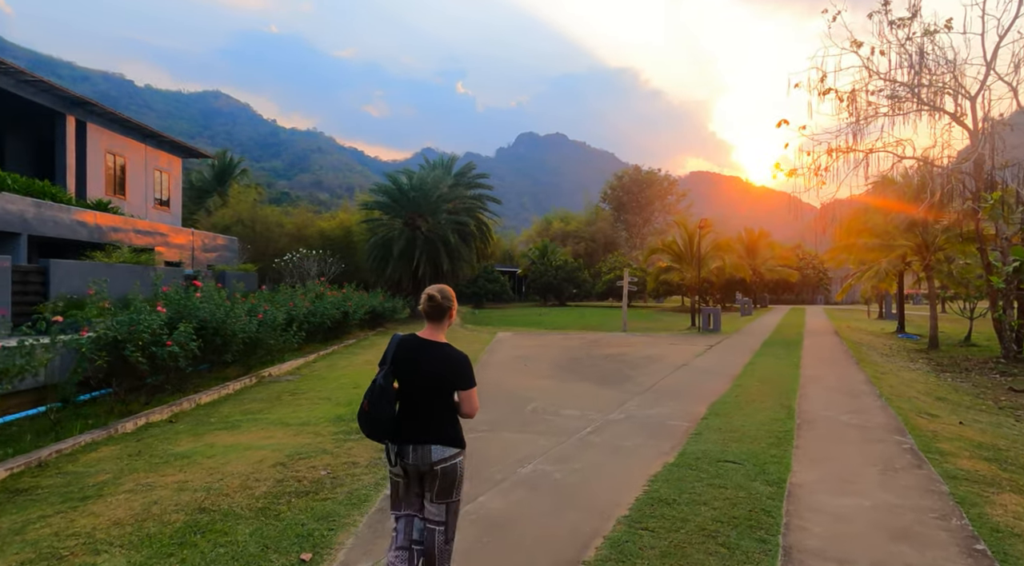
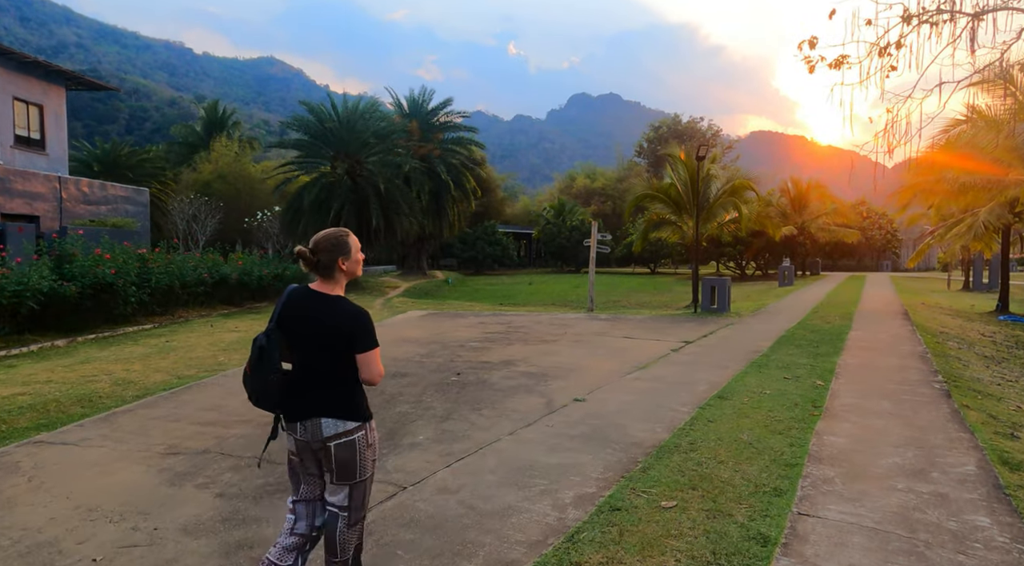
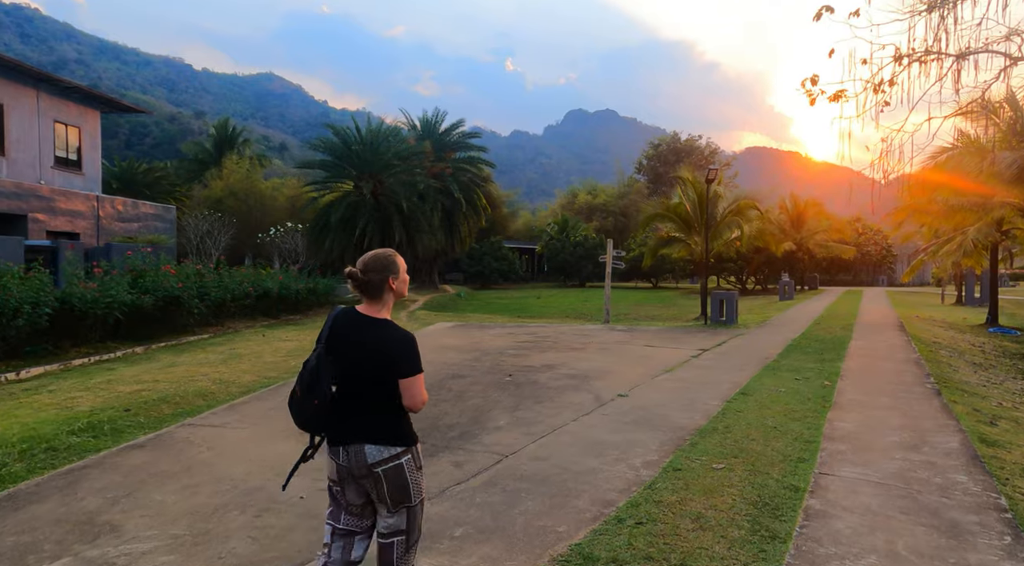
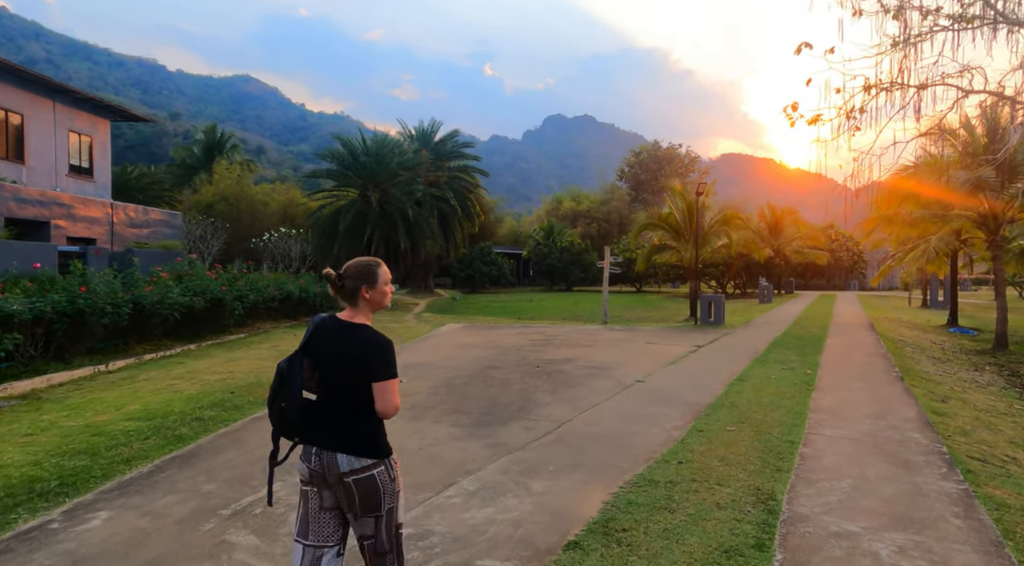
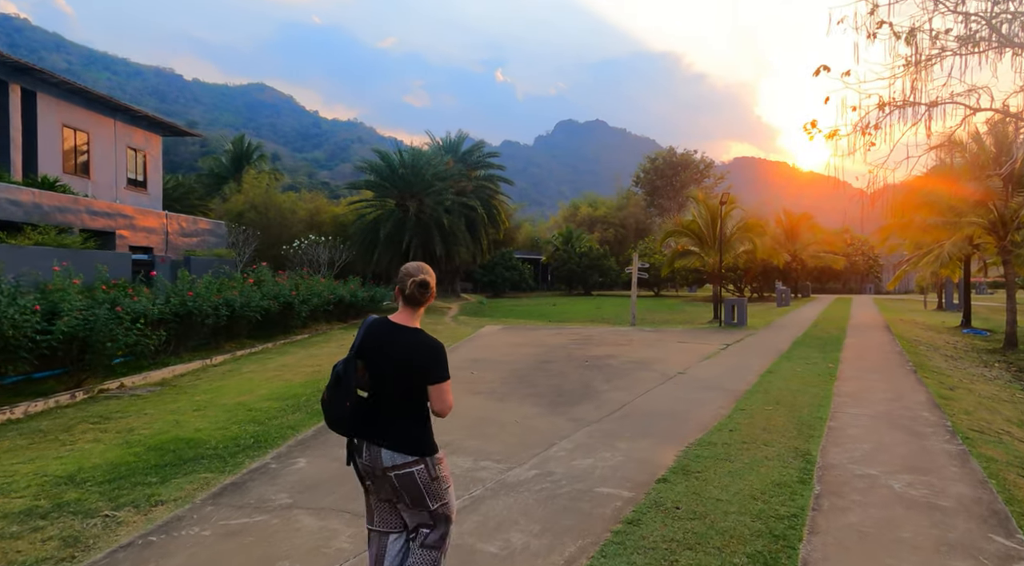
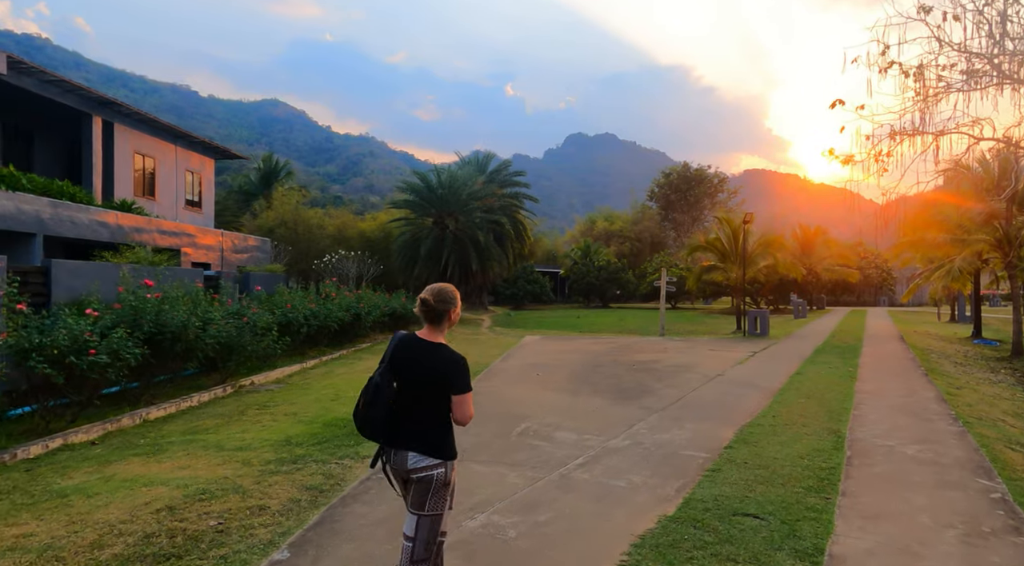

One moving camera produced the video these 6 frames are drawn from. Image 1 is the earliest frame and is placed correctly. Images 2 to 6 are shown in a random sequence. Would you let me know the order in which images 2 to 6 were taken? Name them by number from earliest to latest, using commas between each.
6, 5, 4, 3, 2
